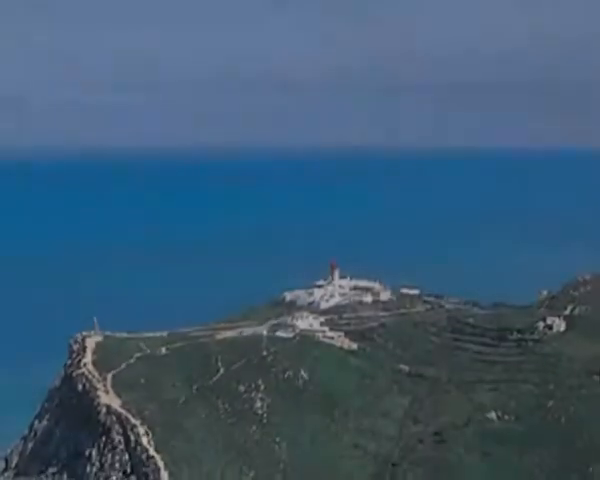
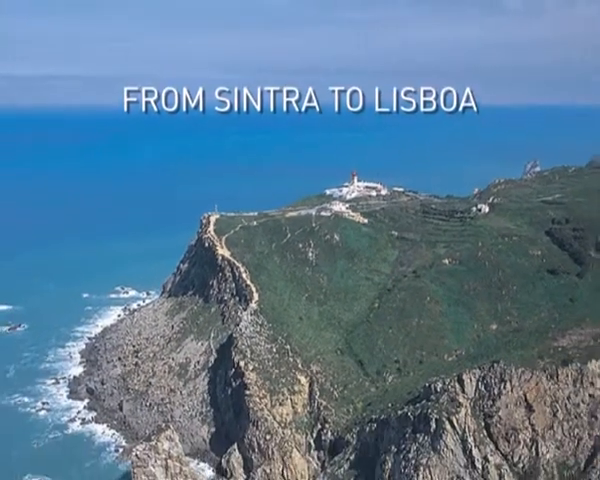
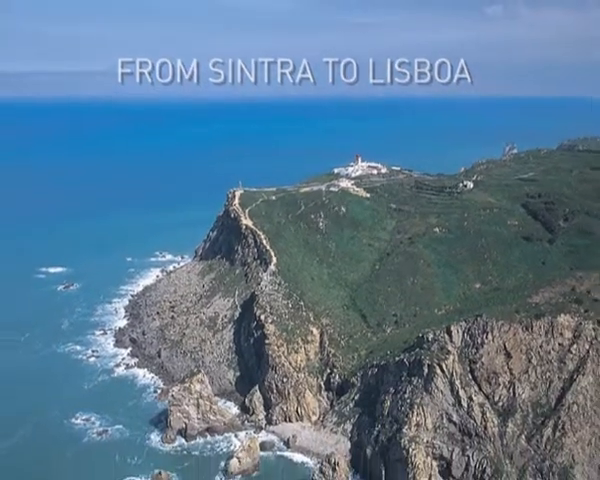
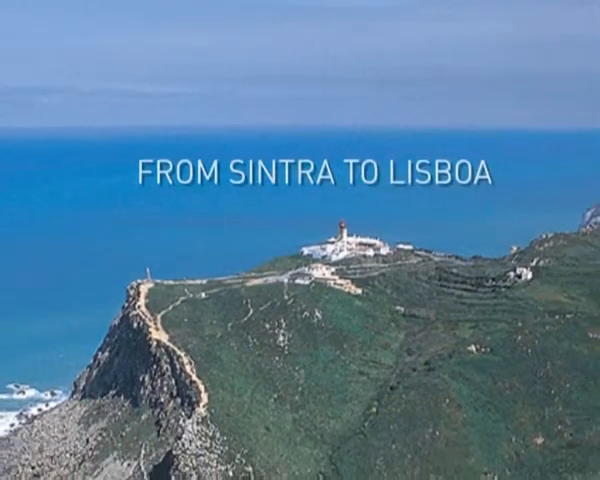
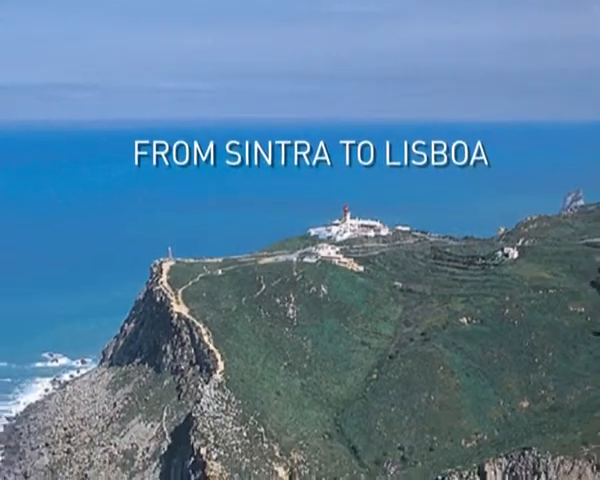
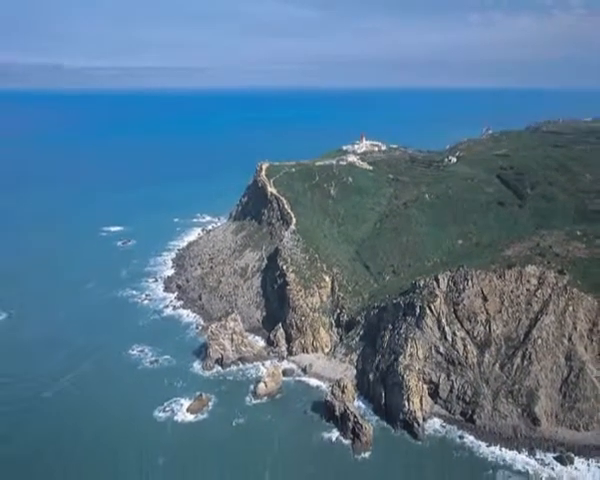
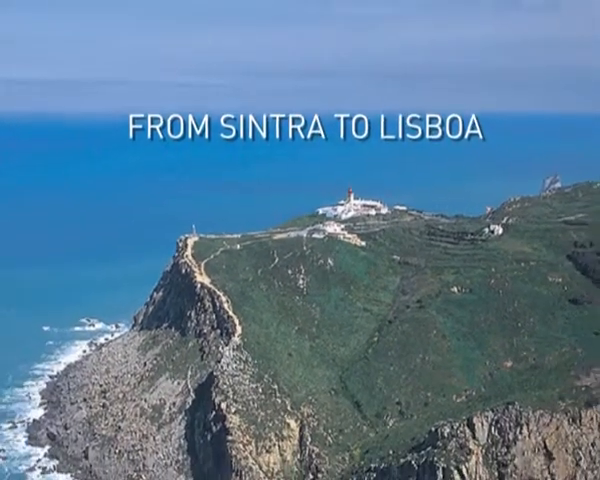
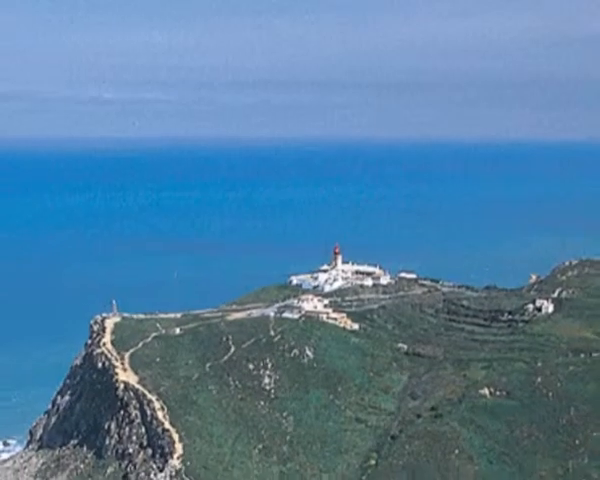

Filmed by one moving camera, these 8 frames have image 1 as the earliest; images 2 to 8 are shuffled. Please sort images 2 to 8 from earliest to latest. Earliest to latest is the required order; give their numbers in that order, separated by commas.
8, 4, 5, 7, 2, 3, 6
